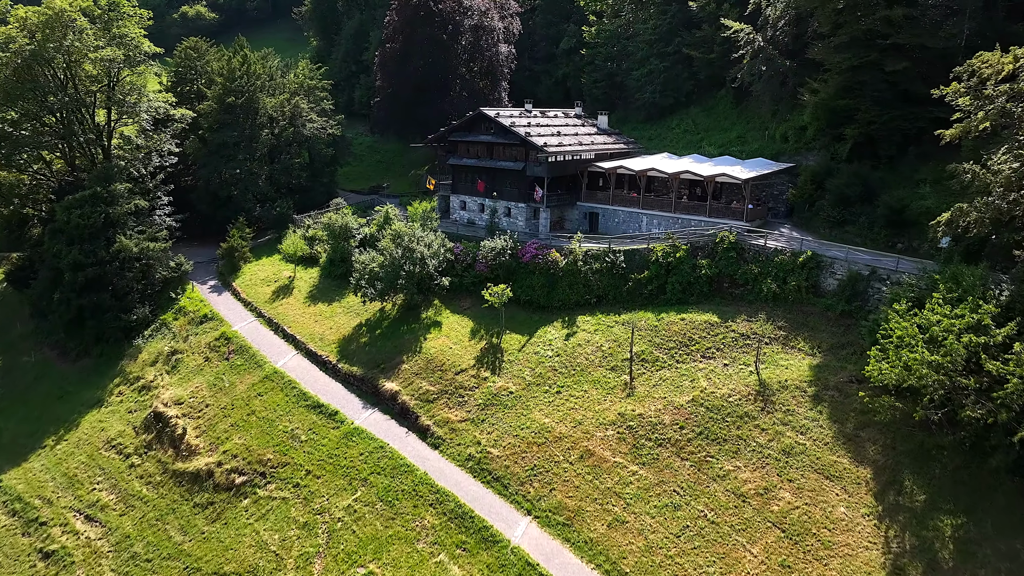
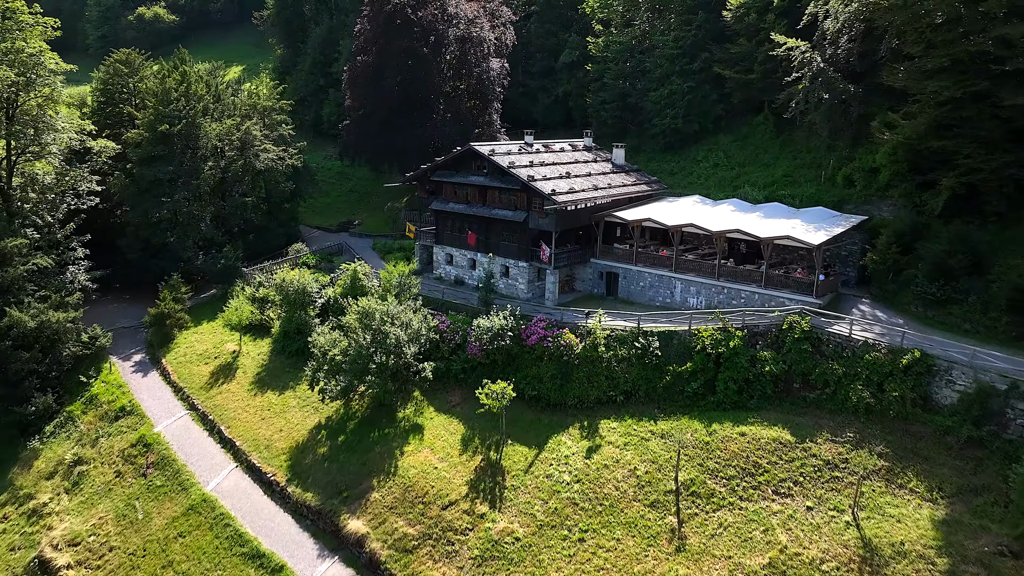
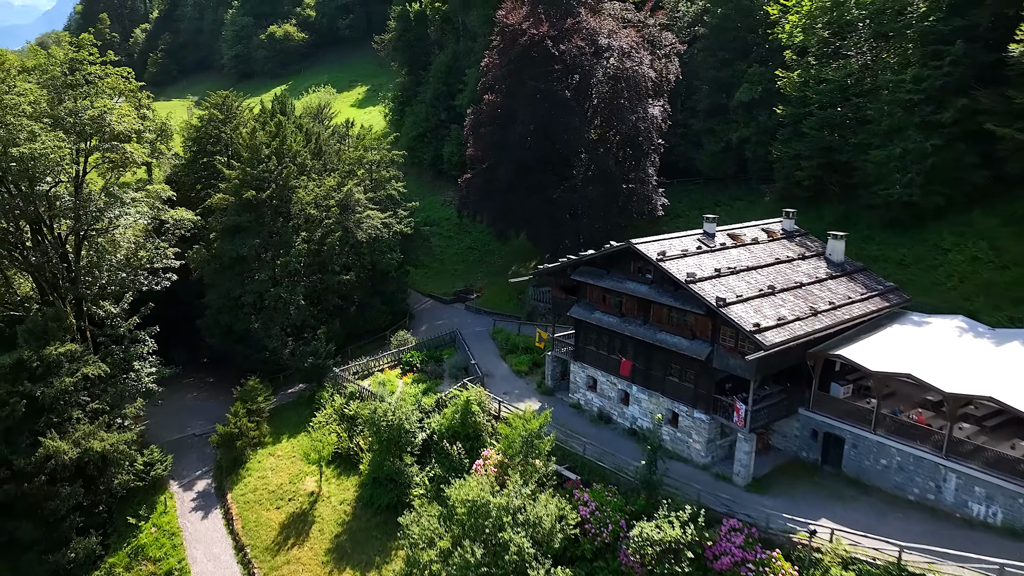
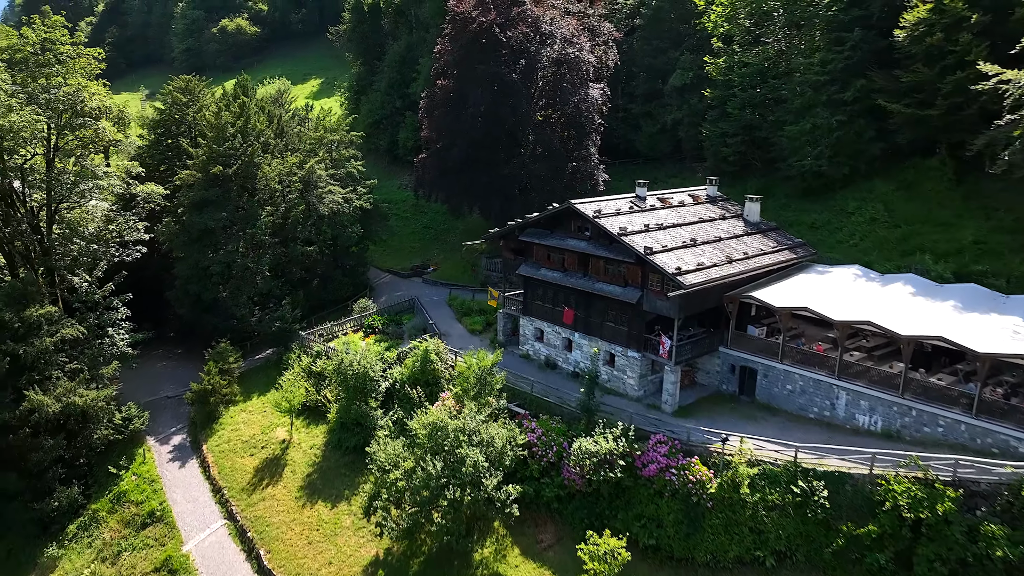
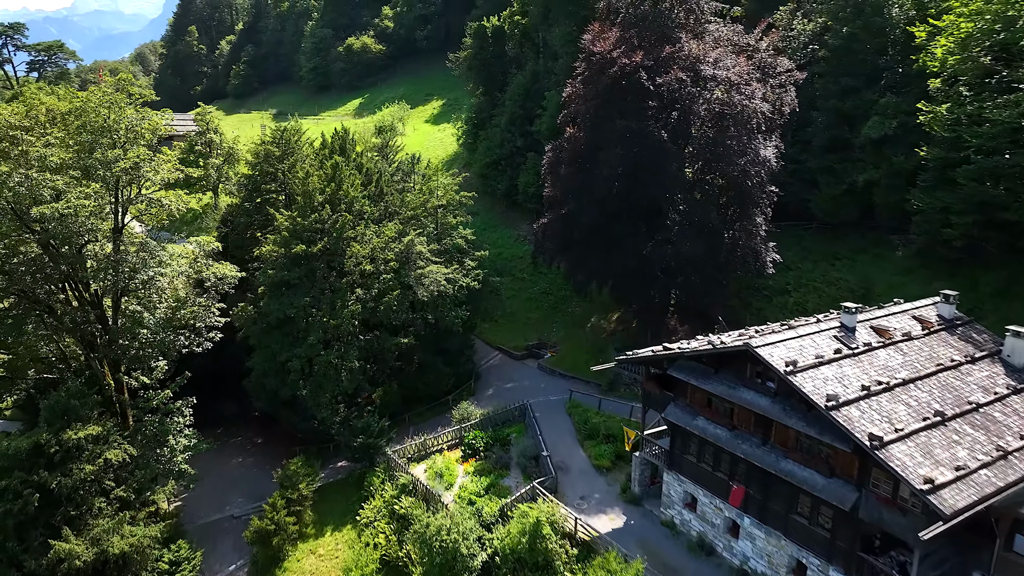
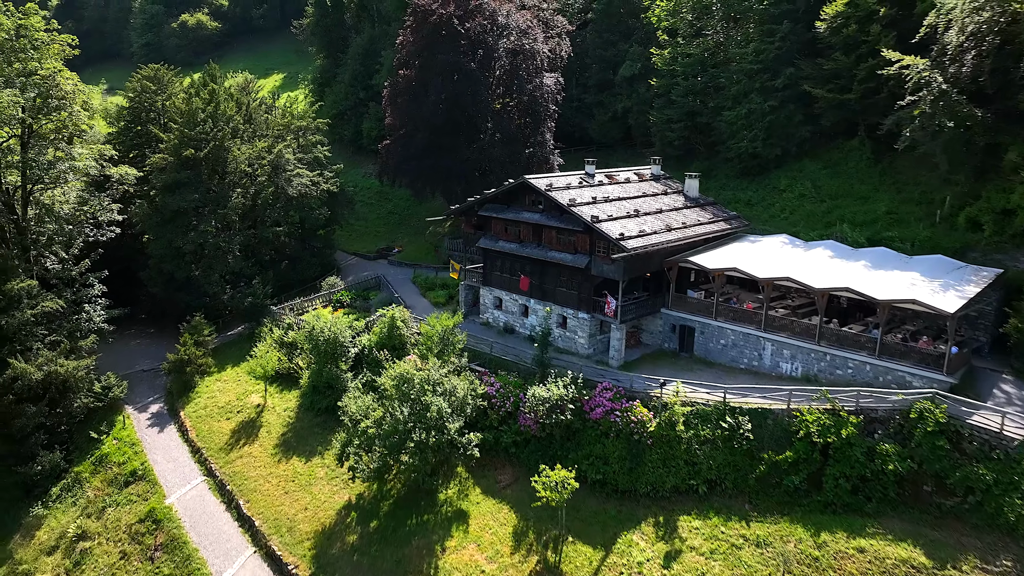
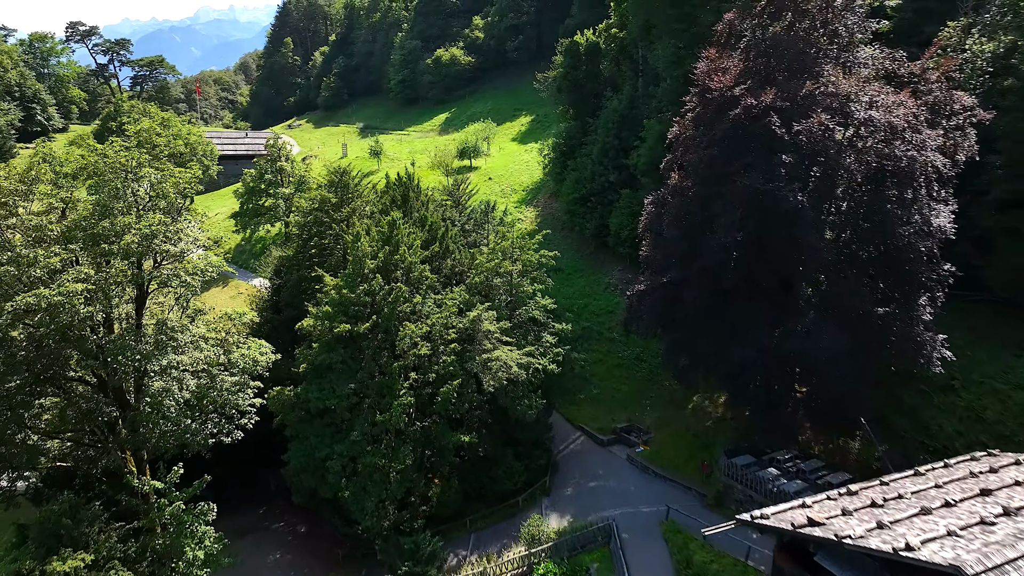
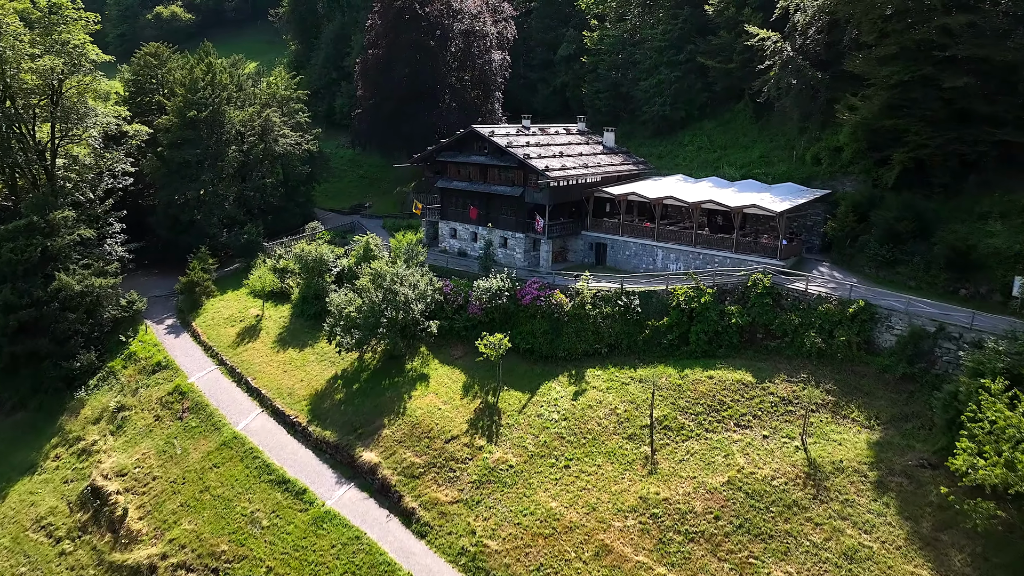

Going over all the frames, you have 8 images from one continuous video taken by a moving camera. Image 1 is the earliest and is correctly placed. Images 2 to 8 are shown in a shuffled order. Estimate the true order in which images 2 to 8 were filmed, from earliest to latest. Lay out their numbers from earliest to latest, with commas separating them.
8, 2, 6, 4, 3, 5, 7
